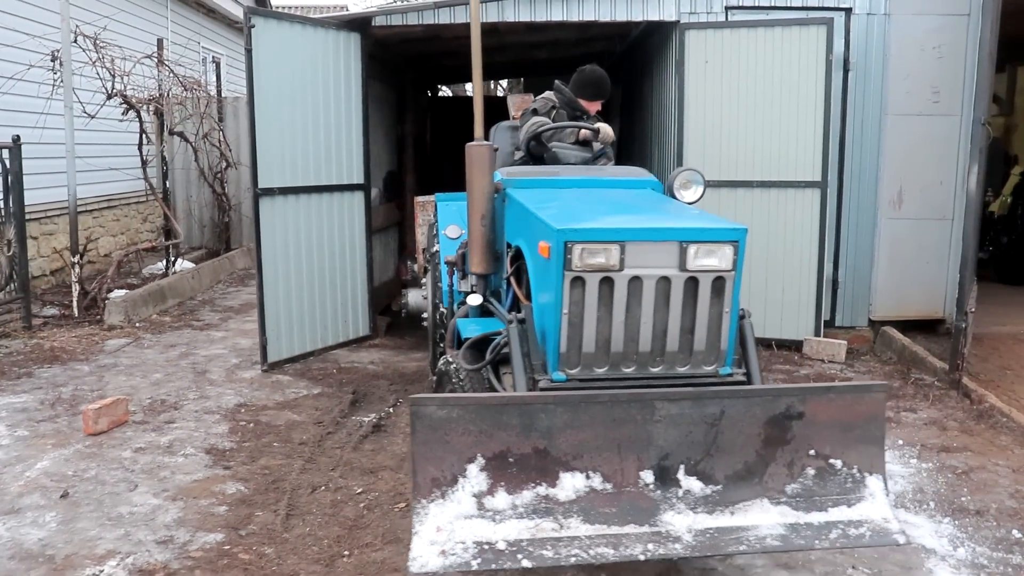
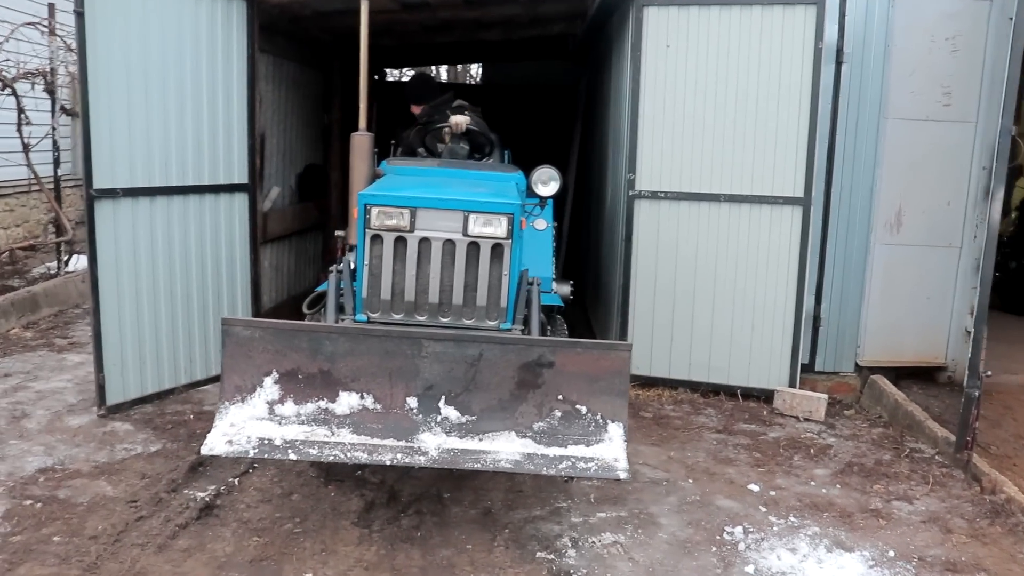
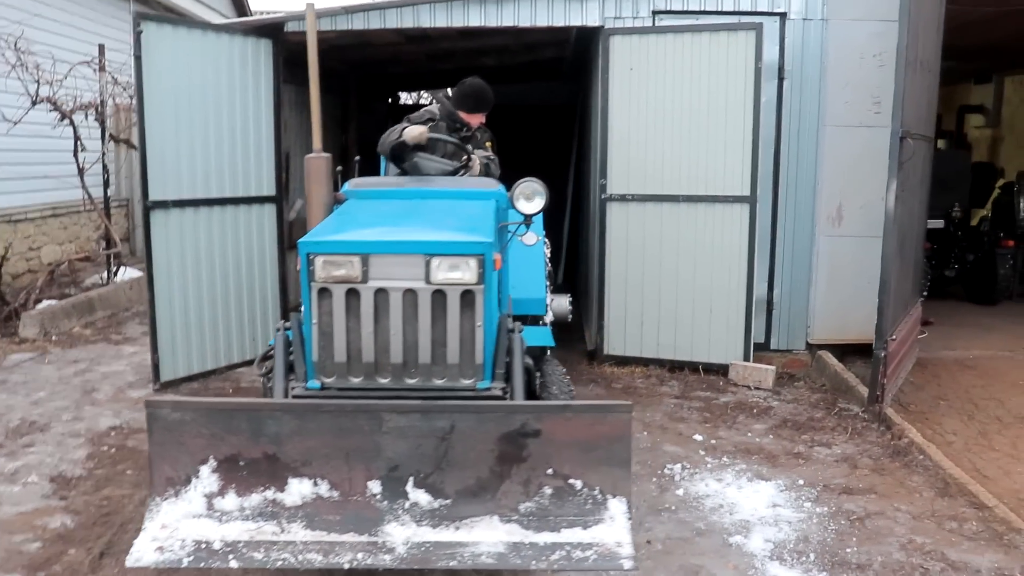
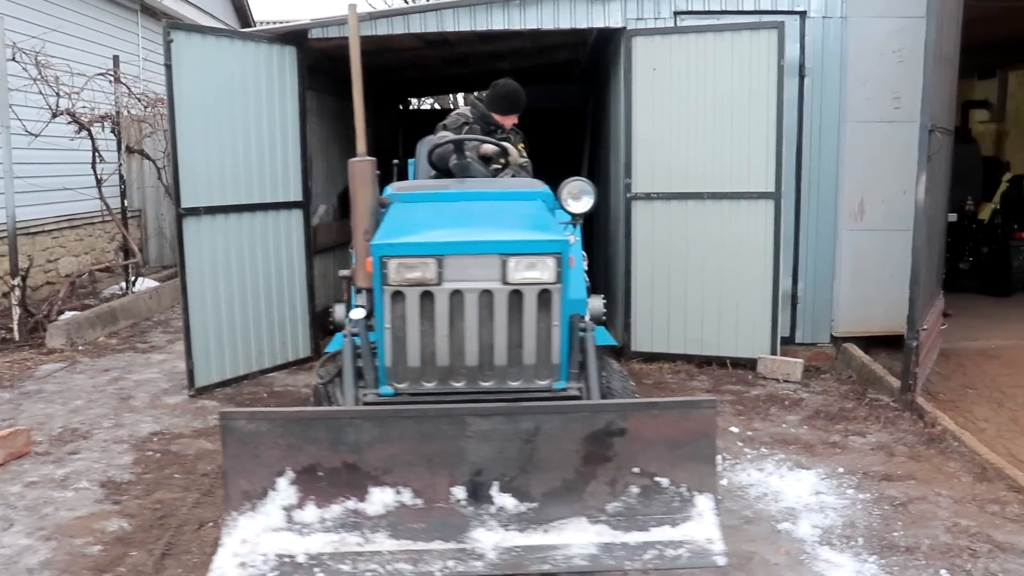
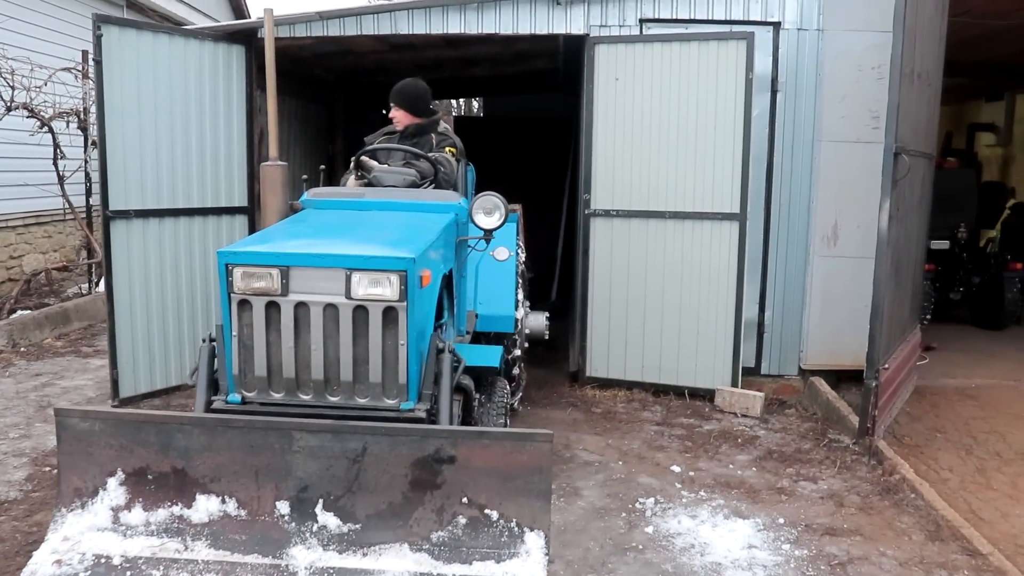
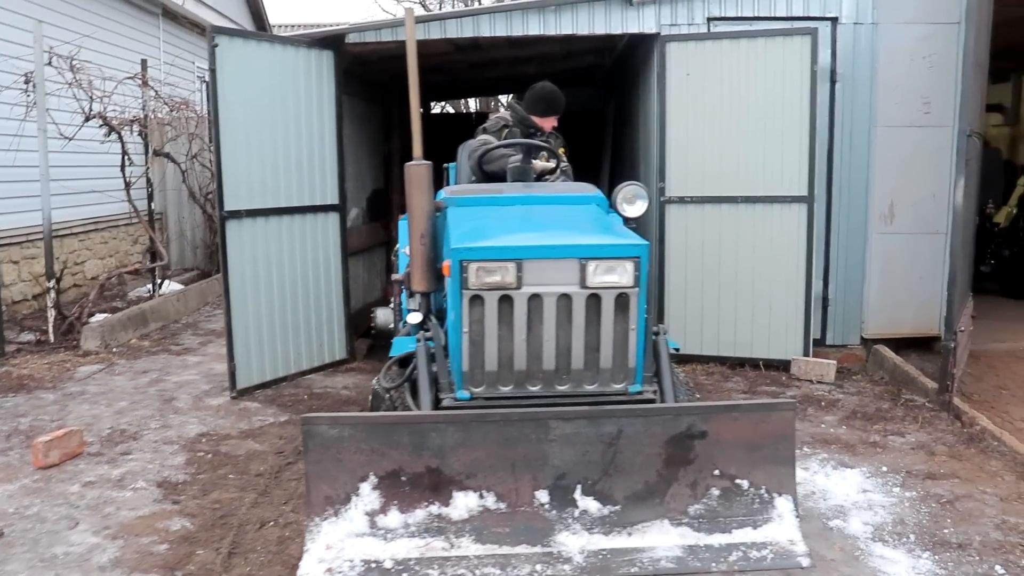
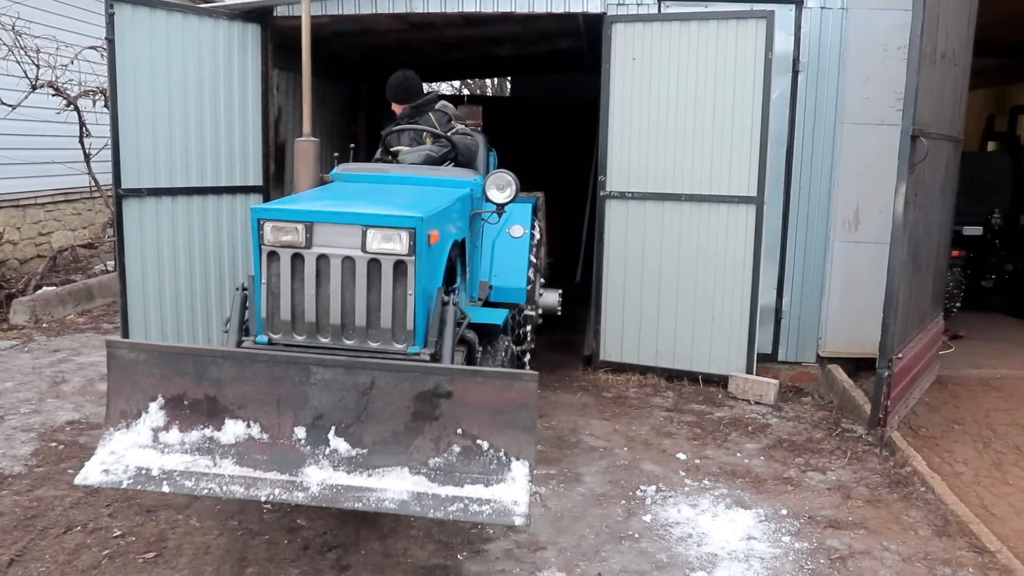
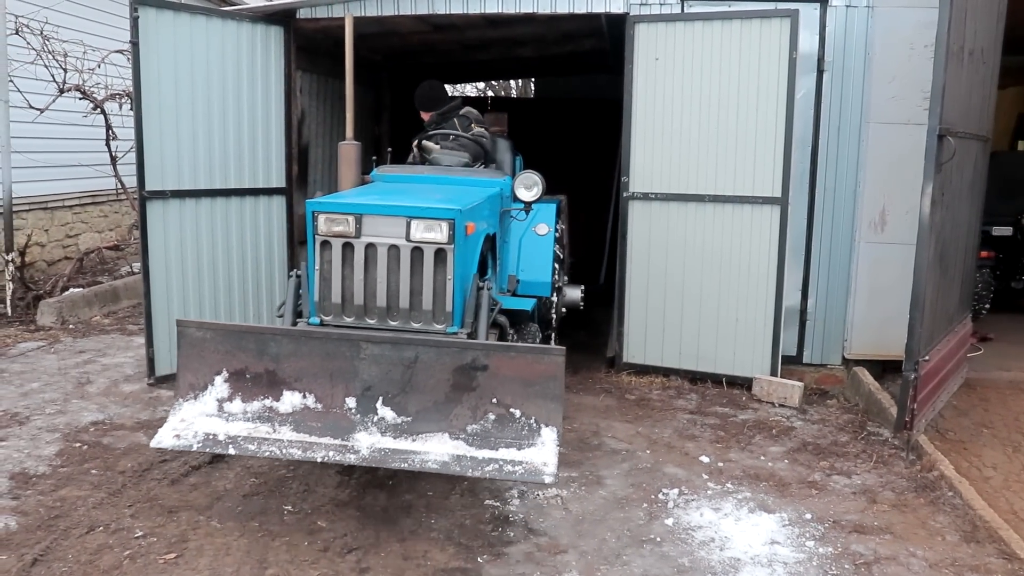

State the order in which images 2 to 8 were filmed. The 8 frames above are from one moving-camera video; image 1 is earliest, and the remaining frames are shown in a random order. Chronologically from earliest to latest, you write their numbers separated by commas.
6, 4, 3, 5, 7, 8, 2
